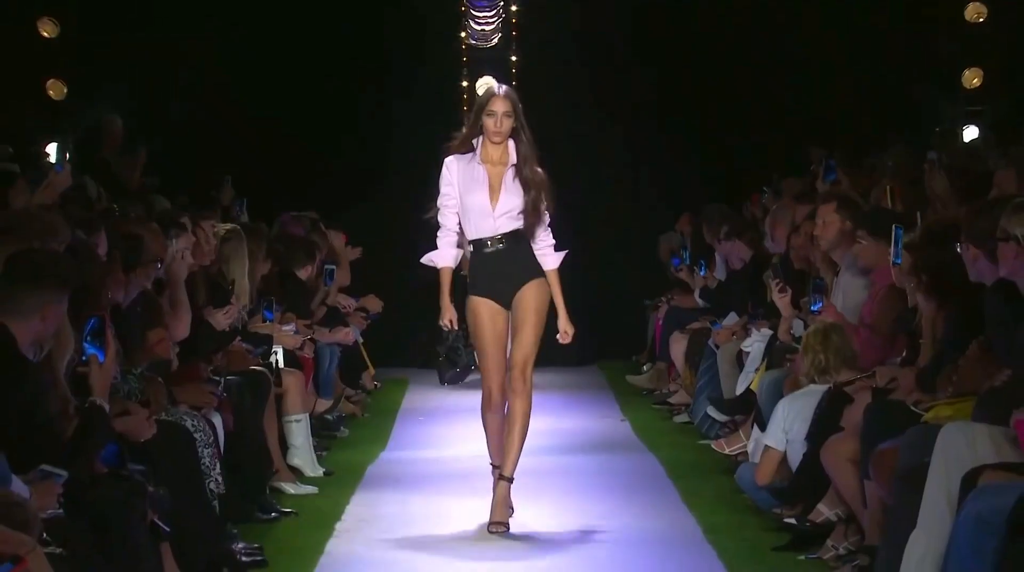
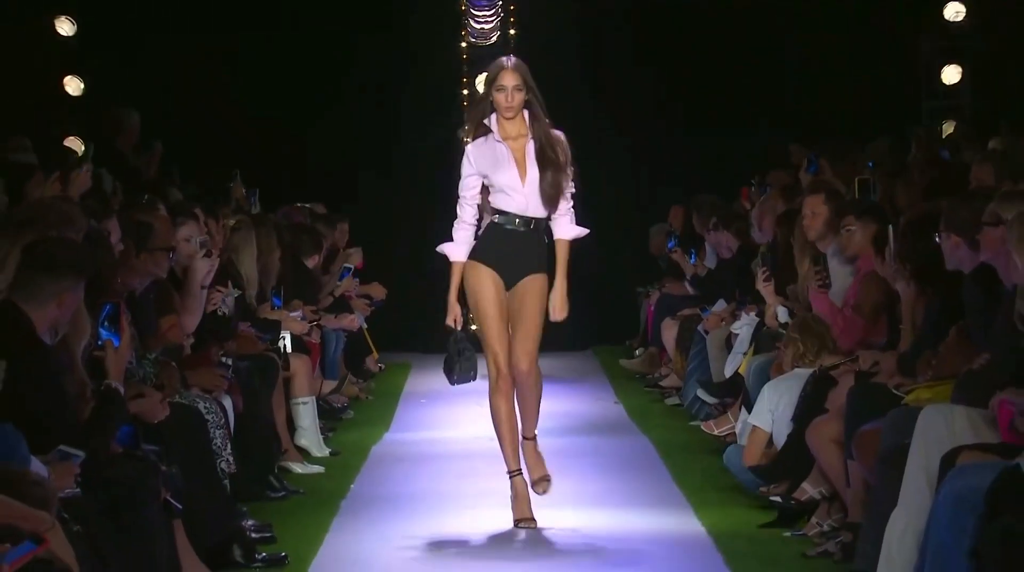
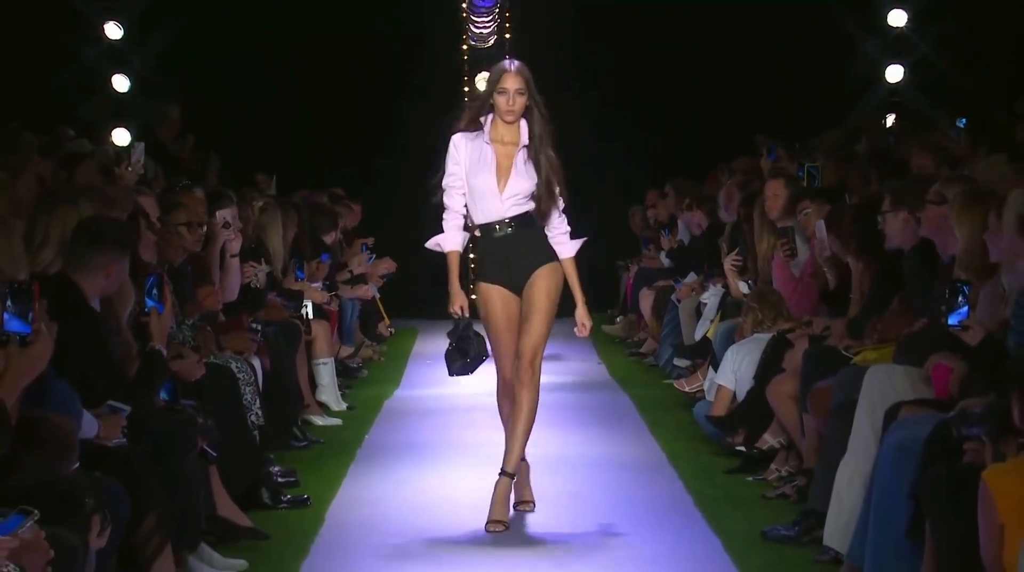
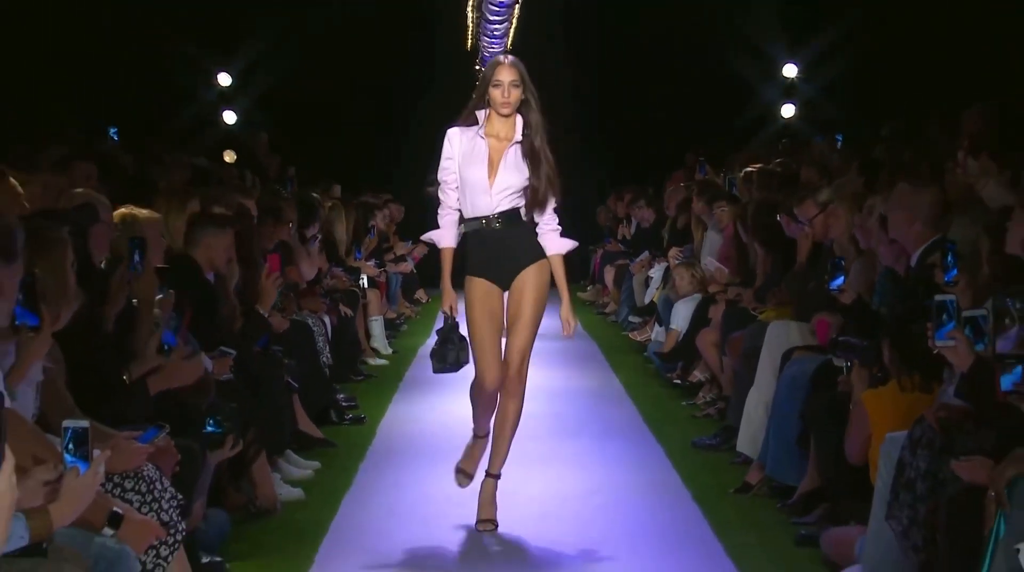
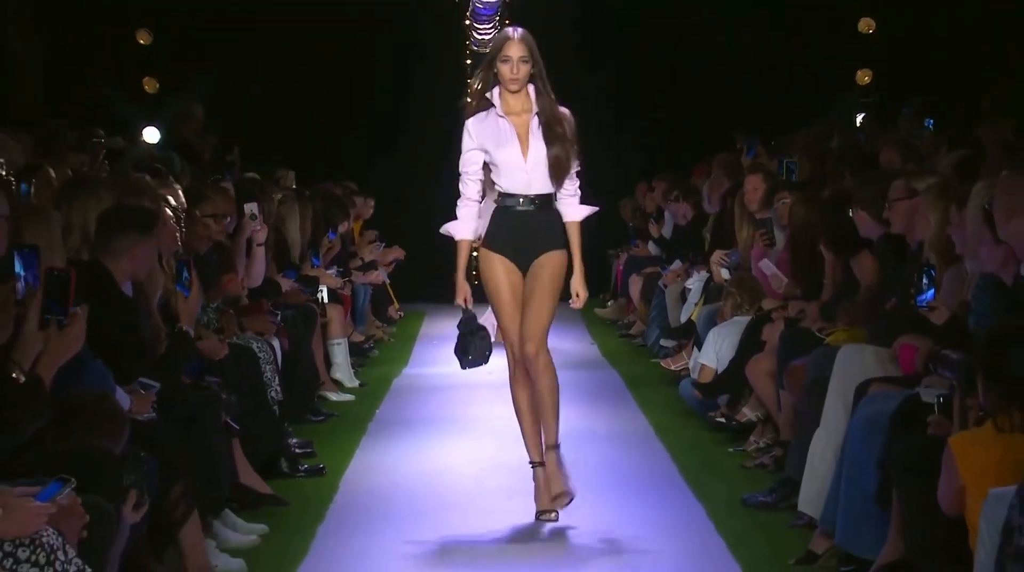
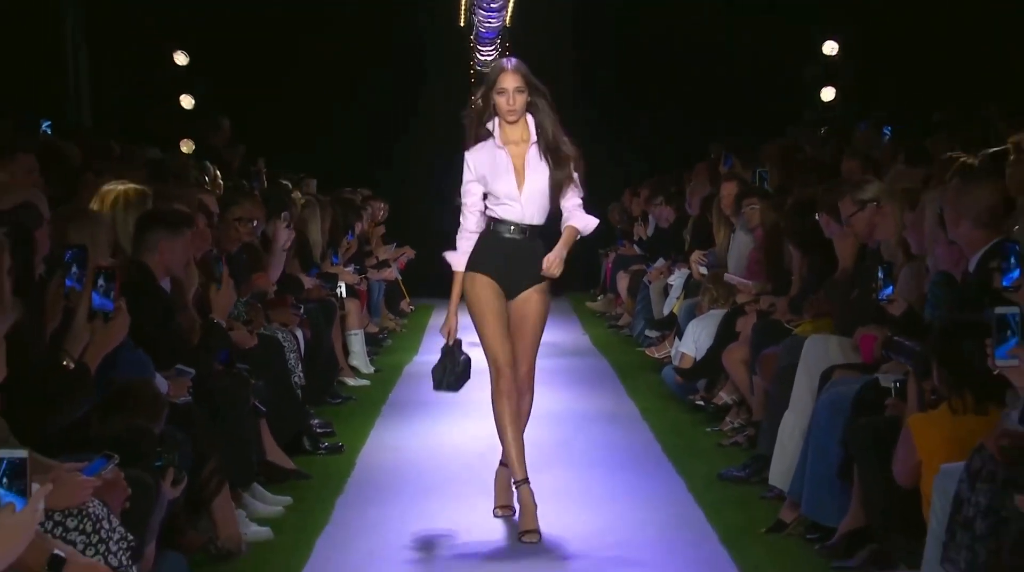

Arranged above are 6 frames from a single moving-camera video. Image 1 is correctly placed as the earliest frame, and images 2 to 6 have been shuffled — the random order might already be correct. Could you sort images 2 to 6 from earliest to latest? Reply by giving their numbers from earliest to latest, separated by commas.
2, 3, 5, 6, 4
